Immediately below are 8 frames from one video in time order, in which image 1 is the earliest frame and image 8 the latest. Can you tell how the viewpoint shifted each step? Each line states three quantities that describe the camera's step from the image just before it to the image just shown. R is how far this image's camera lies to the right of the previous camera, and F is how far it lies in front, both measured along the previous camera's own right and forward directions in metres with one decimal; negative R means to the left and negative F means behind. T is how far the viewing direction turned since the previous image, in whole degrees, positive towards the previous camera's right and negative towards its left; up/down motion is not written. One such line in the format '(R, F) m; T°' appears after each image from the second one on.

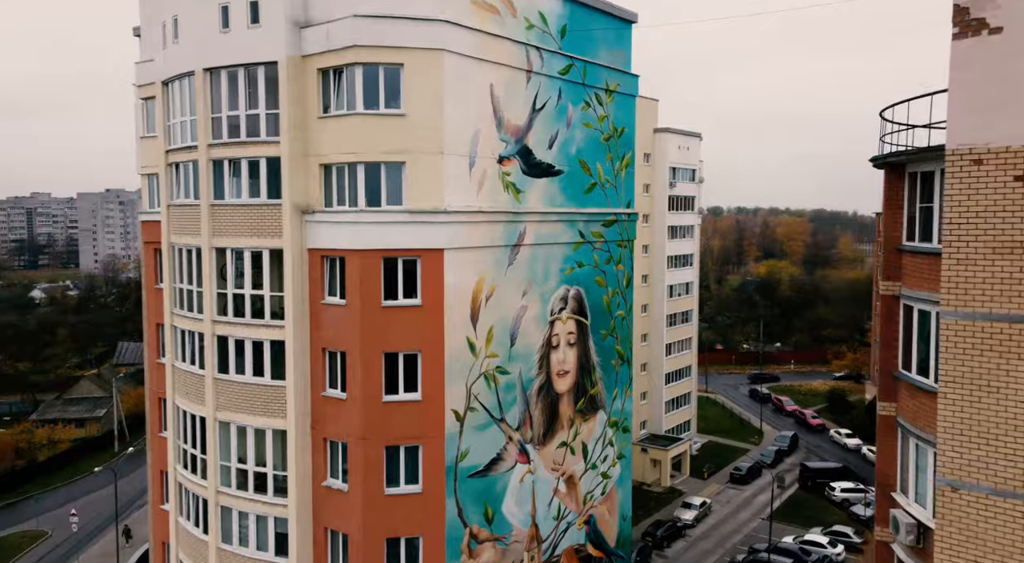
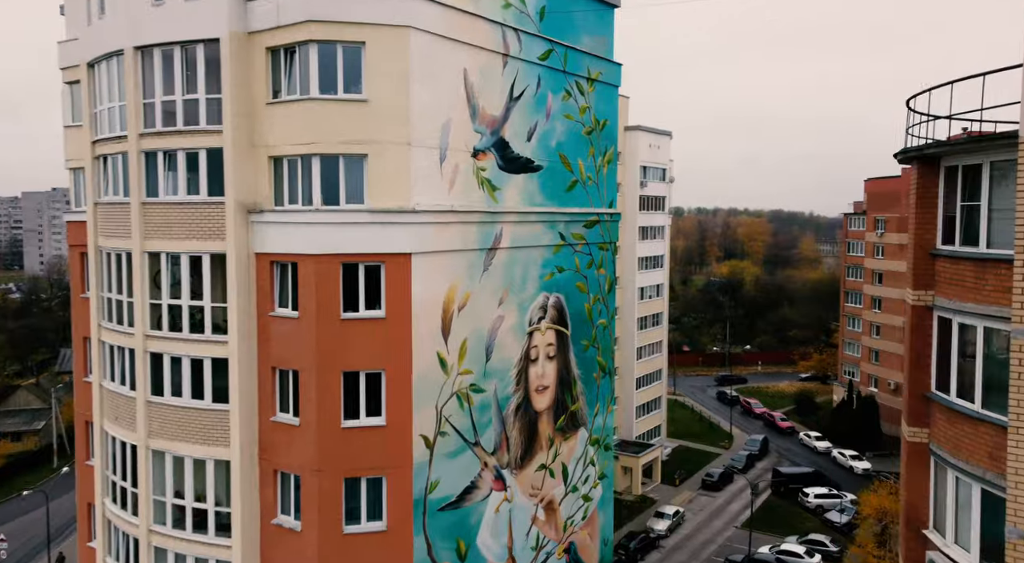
(-0.2, +1.5) m; +3°
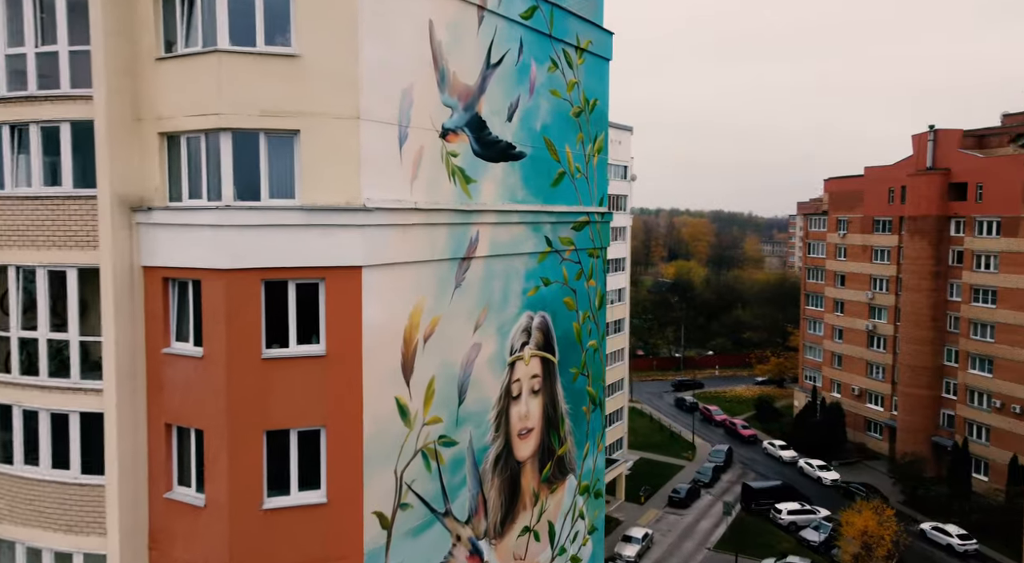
(-0.5, +3.0) m; +4°
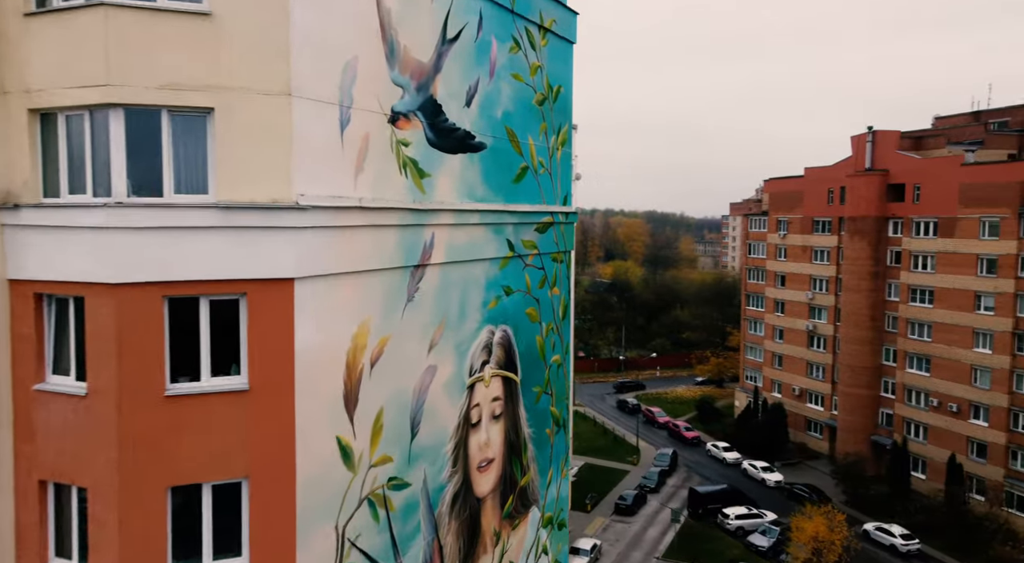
(-0.3, +1.5) m; +5°
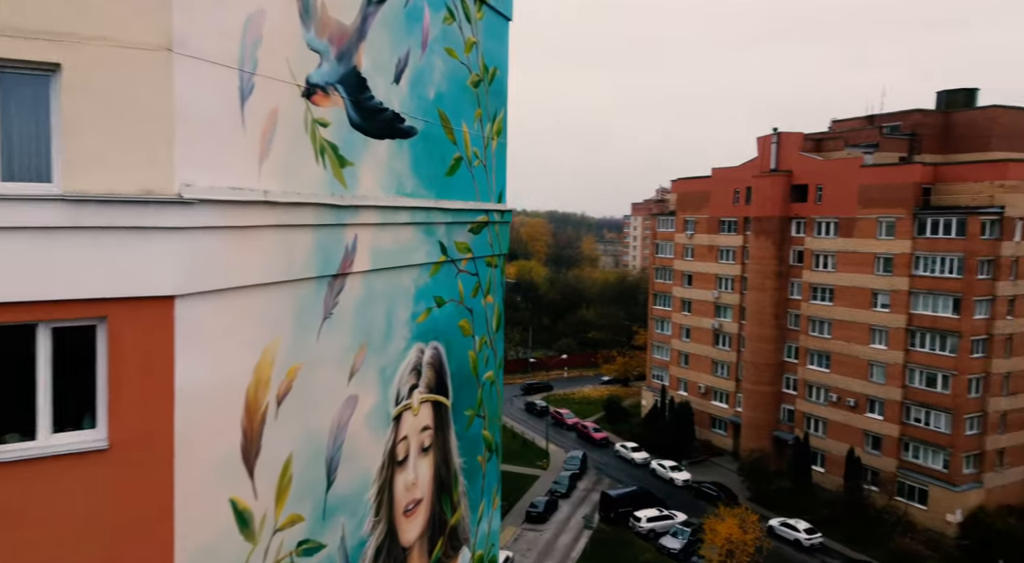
(-0.4, +1.5) m; +8°
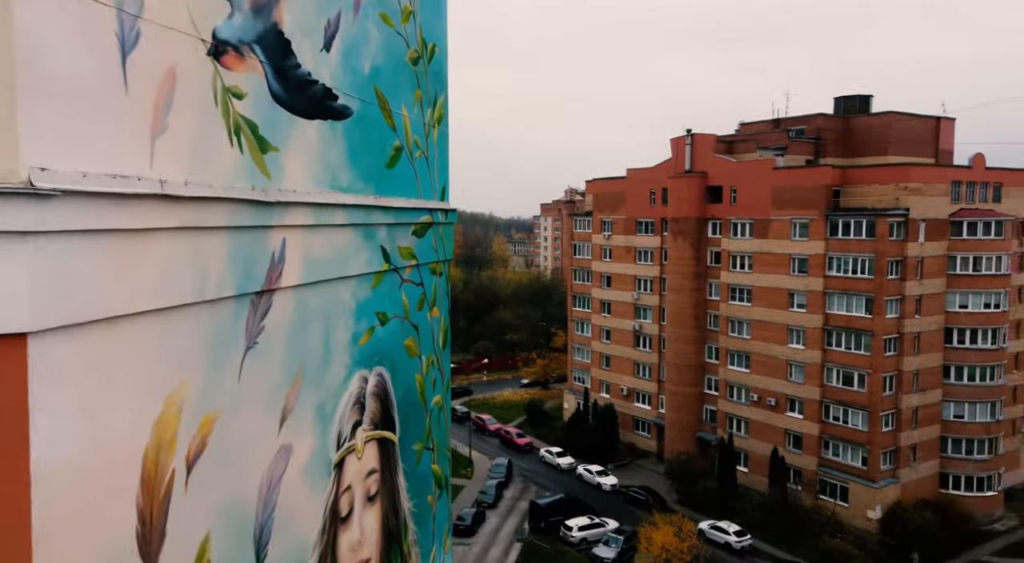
(-0.5, +1.4) m; +7°
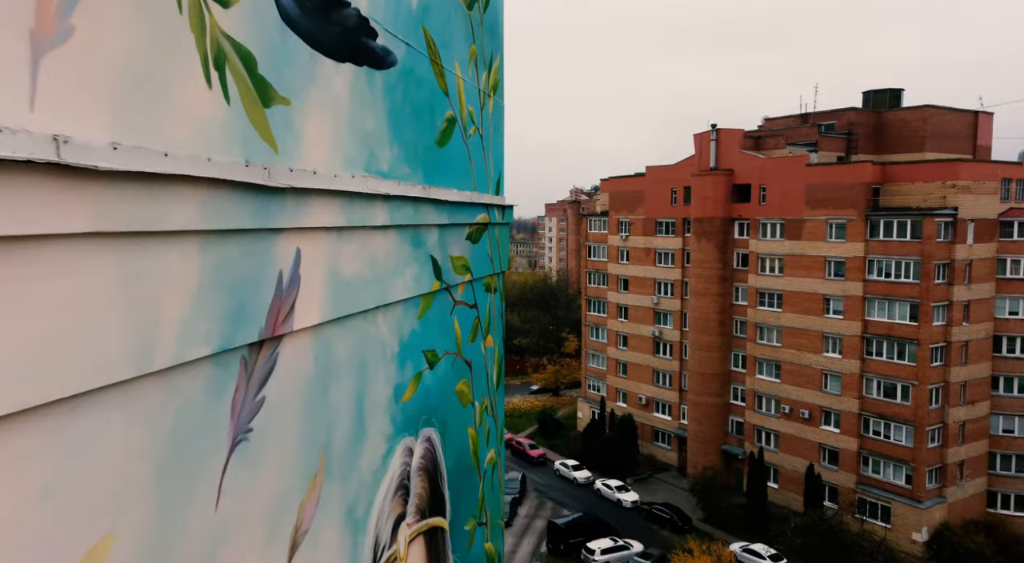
(-0.7, +2.2) m; 0°
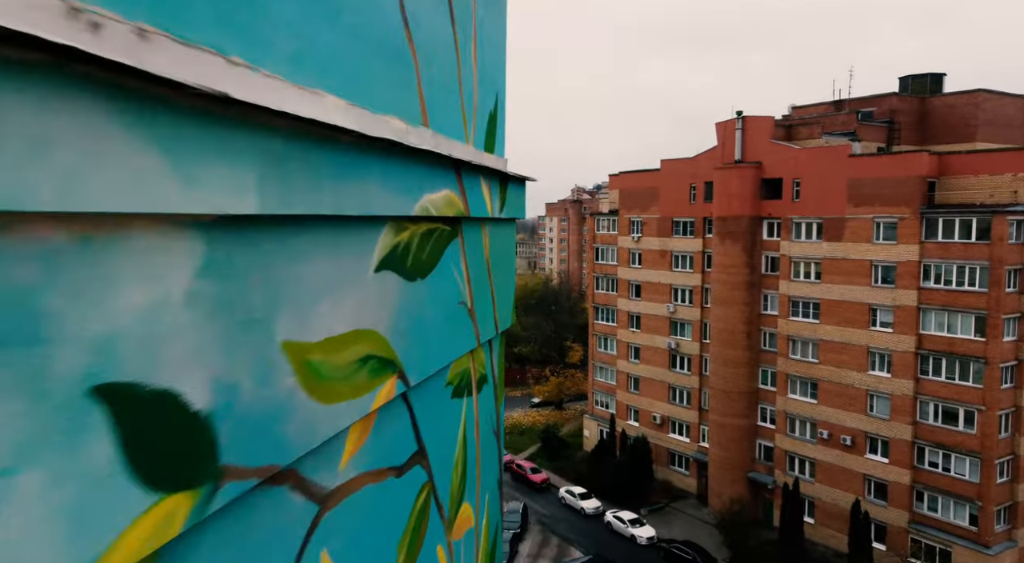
(-0.1, +4.2) m; 0°
